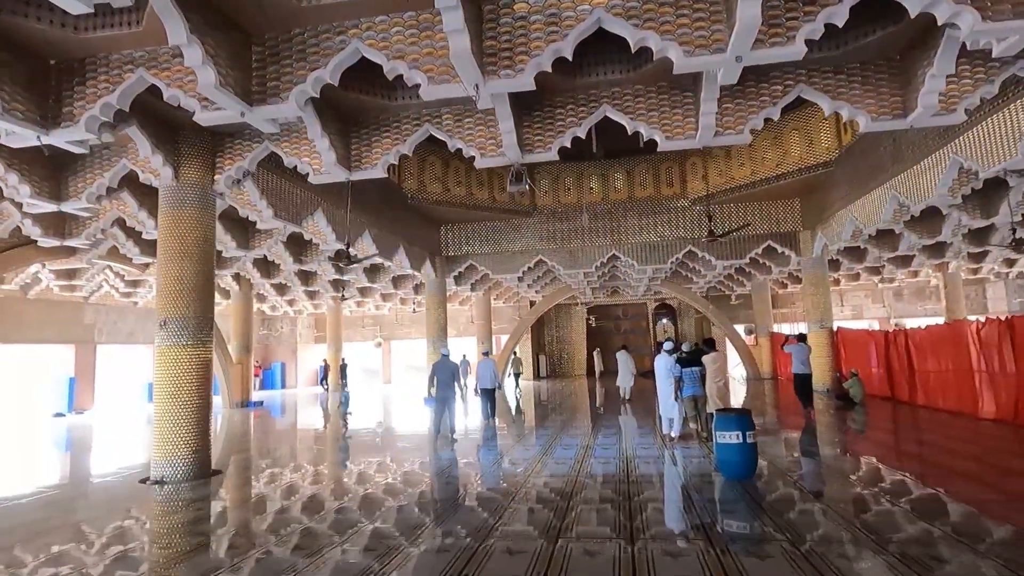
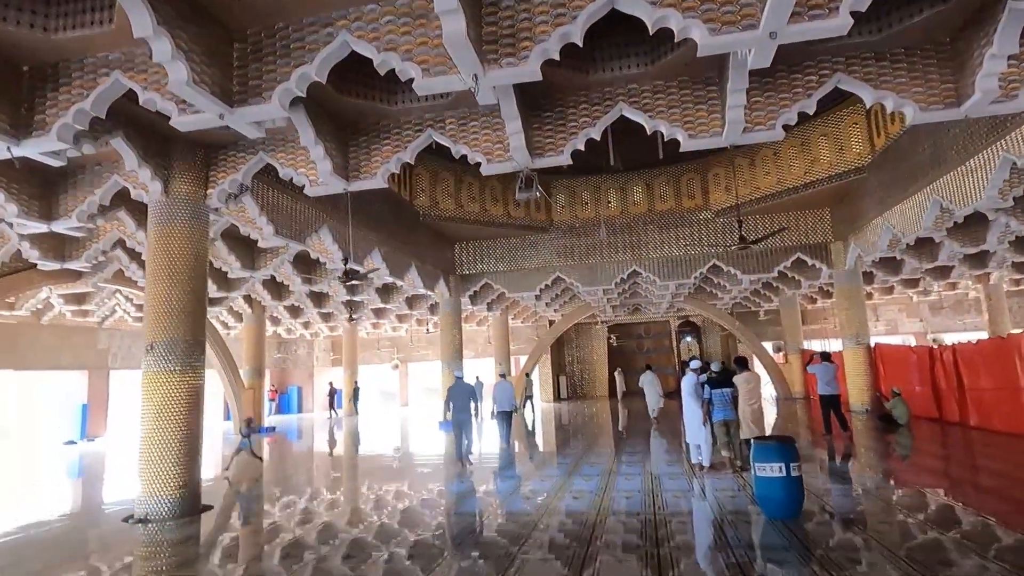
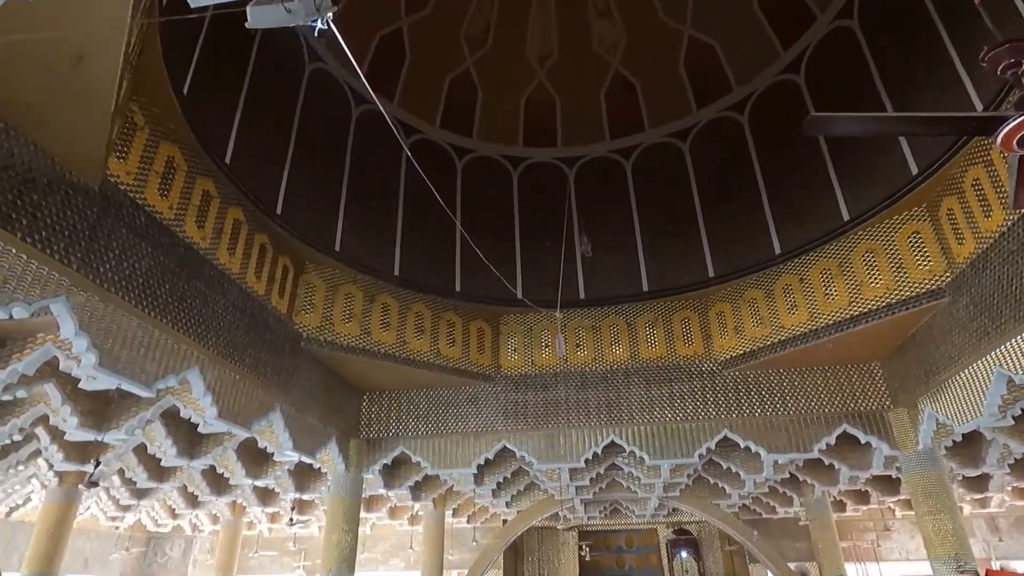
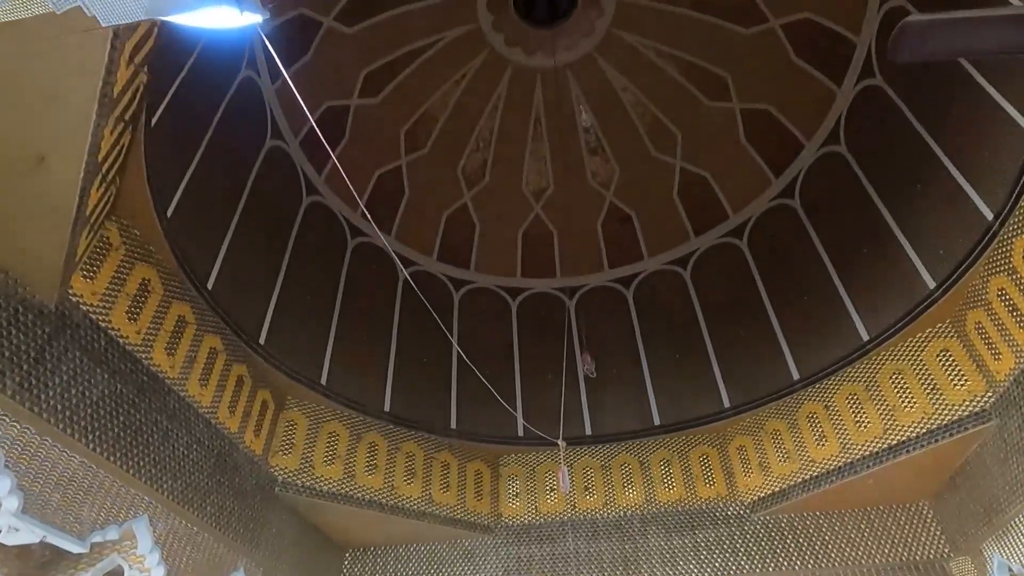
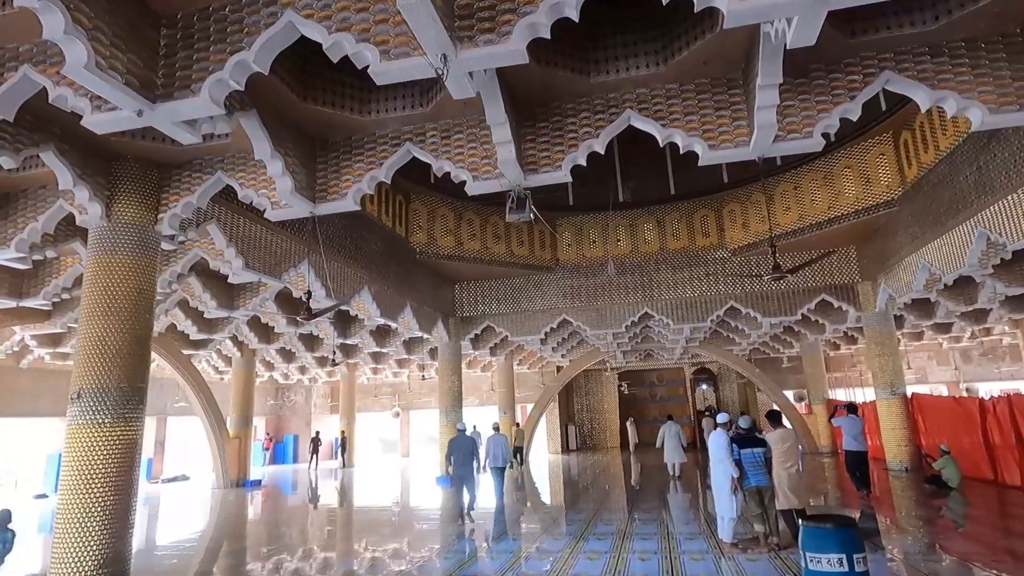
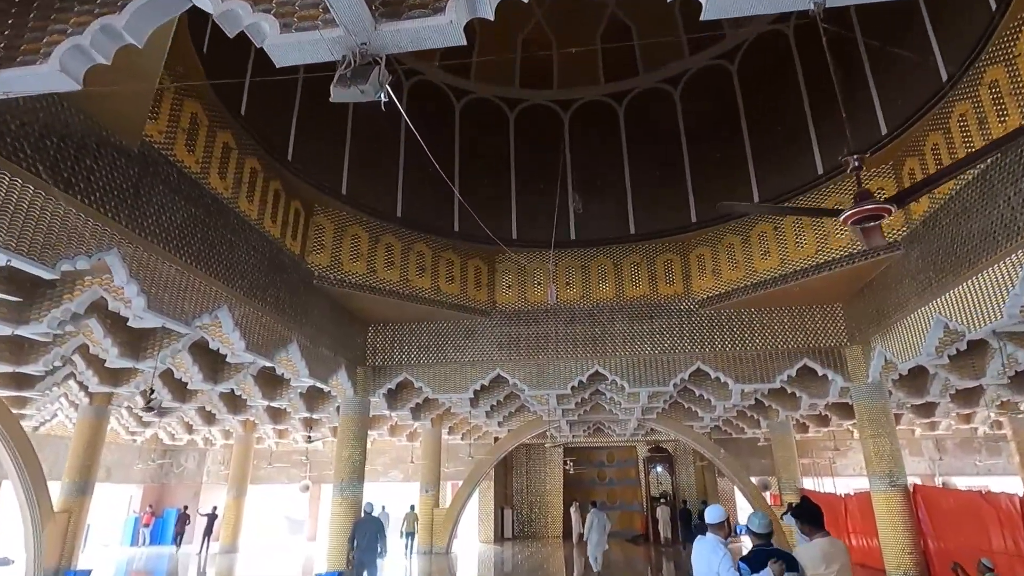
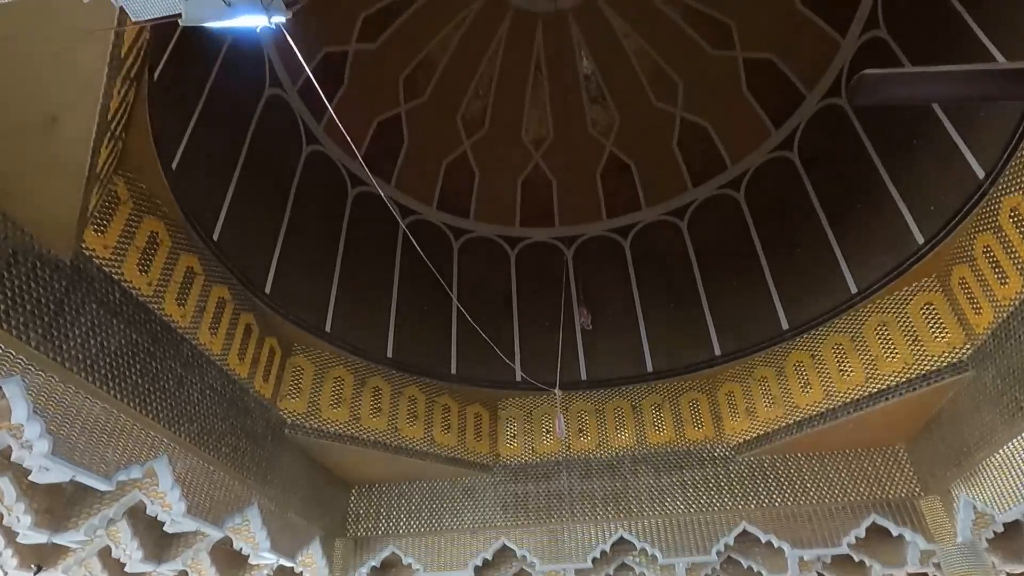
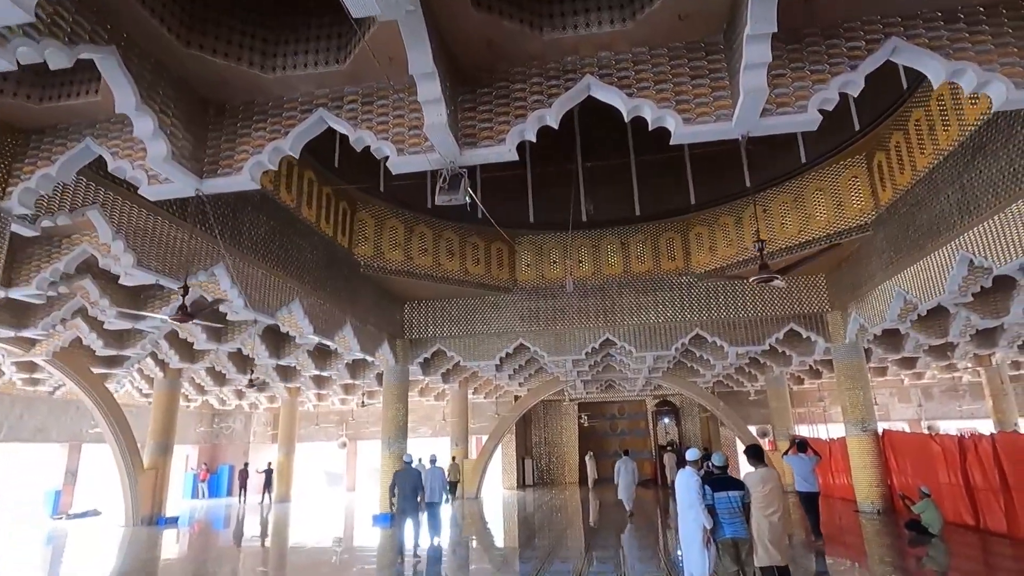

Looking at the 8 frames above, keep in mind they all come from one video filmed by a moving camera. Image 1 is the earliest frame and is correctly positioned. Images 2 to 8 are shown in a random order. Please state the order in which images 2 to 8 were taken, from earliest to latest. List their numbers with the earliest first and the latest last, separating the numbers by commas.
2, 5, 8, 6, 3, 7, 4
